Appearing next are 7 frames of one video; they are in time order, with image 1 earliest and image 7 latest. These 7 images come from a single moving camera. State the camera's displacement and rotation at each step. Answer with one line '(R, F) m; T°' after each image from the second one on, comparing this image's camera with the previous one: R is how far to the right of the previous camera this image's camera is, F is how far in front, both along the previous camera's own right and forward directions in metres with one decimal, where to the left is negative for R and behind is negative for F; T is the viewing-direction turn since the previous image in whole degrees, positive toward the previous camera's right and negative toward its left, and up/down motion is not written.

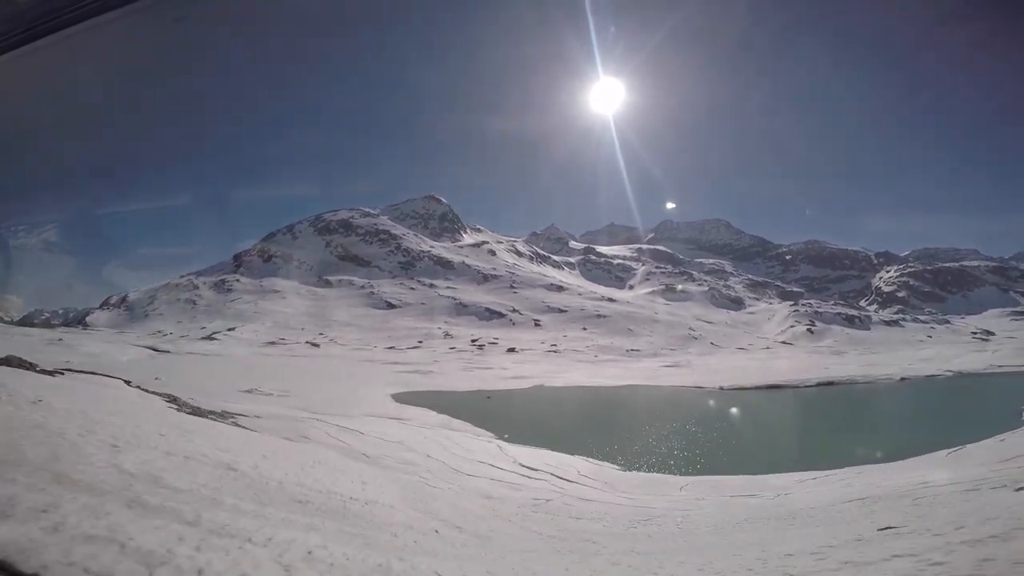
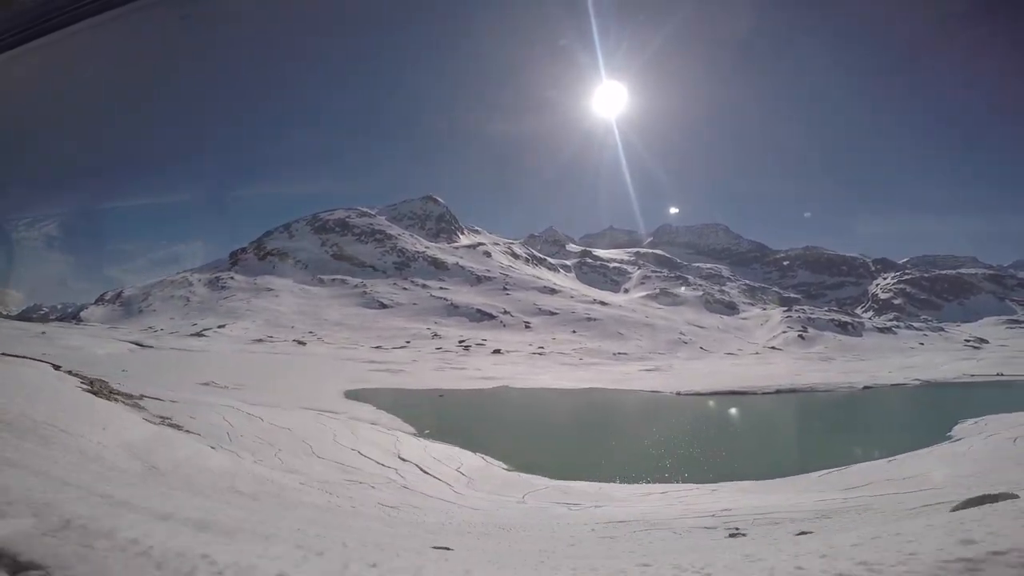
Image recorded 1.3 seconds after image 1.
(+2.6, -1.0) m; 0°
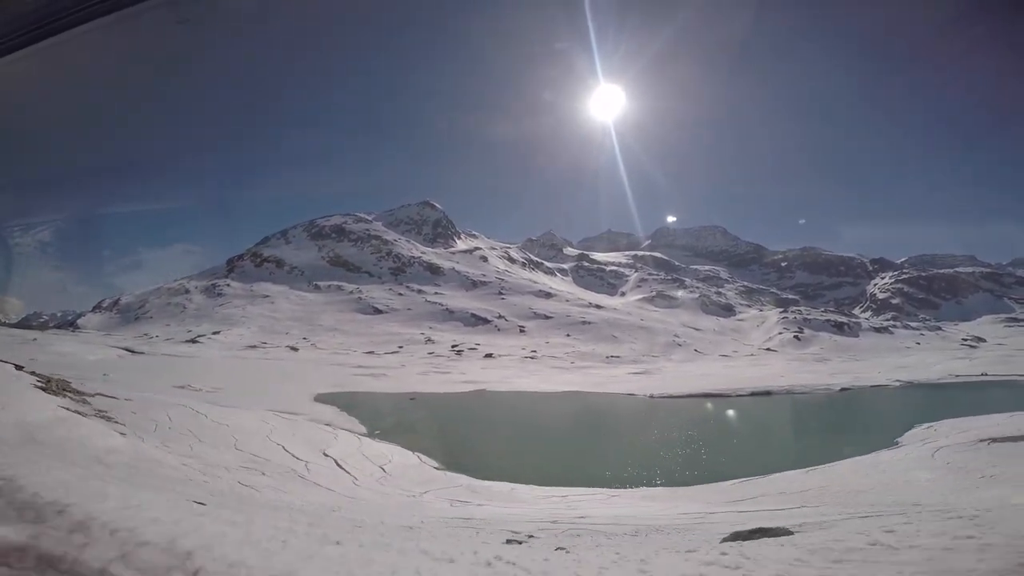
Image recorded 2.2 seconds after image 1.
(+1.7, -0.6) m; 0°
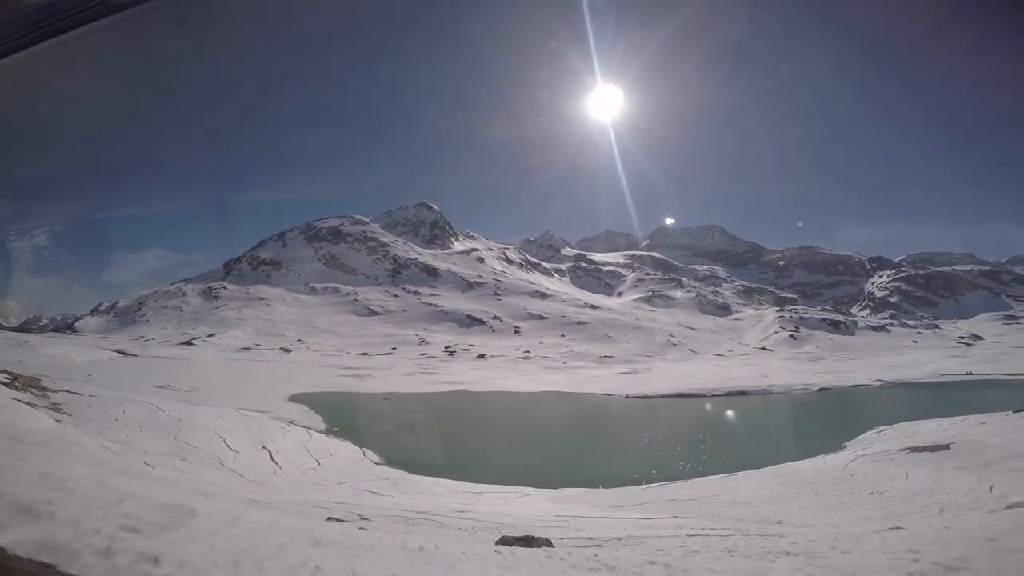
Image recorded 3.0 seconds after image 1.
(+1.6, -0.6) m; 0°
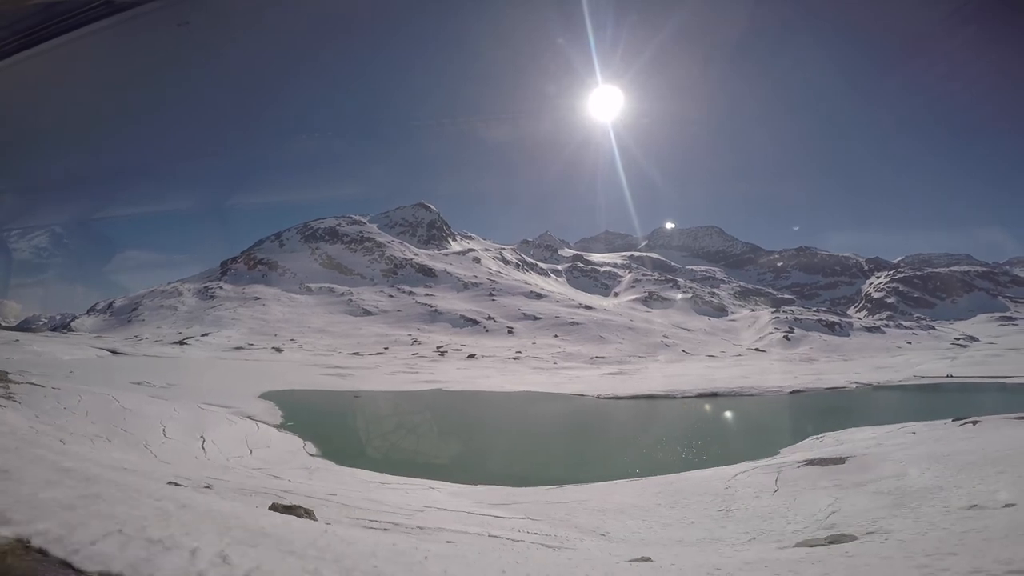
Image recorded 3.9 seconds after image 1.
(+1.8, -0.7) m; 0°
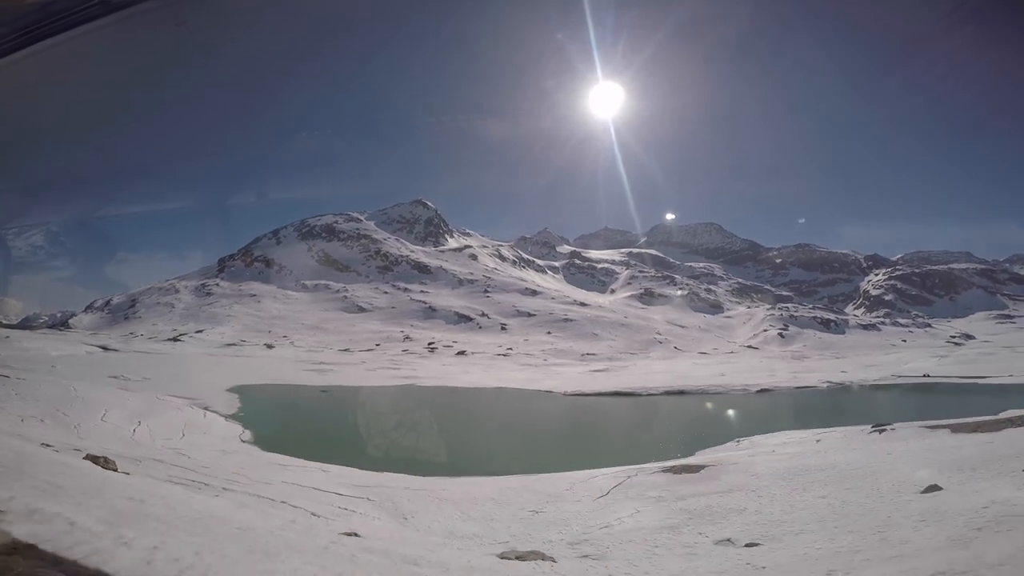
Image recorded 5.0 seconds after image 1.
(+2.2, -0.9) m; 0°
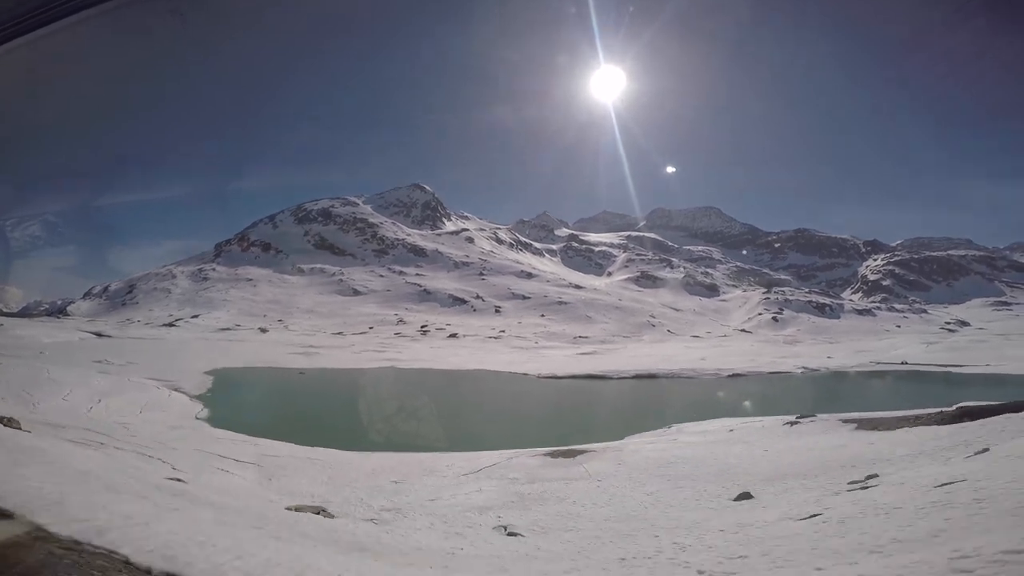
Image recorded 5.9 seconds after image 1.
(+1.7, -0.6) m; 0°
